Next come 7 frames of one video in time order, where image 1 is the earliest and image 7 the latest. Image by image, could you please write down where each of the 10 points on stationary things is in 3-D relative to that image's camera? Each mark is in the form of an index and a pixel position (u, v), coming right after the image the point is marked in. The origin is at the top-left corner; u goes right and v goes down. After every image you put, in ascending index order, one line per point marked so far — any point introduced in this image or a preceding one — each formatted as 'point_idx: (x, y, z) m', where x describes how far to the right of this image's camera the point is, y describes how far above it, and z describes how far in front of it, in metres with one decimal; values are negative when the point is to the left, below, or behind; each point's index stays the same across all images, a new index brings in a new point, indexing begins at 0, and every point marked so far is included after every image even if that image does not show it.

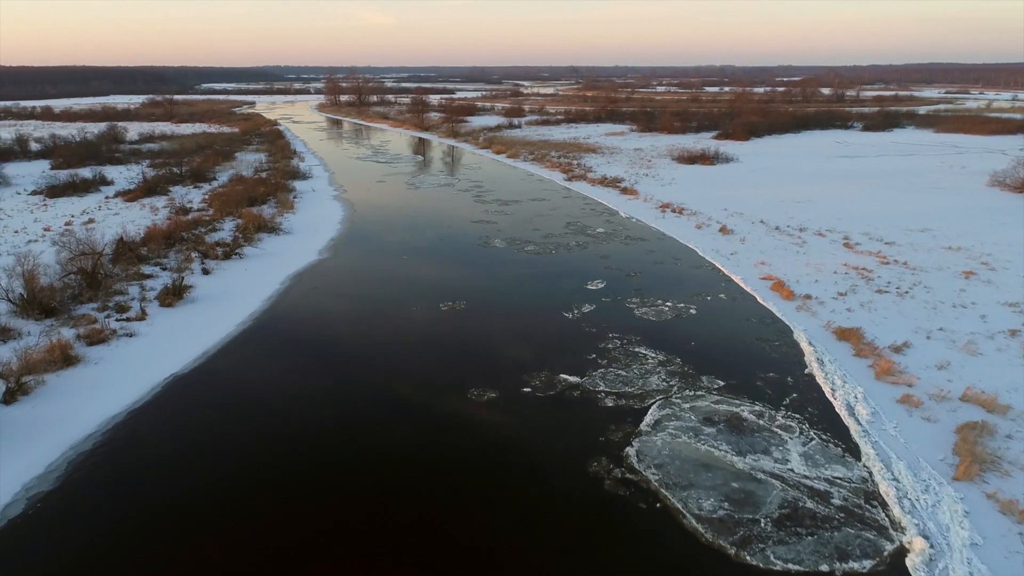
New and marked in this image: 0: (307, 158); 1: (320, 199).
0: (-5.5, +3.4, +19.0) m
1: (-3.6, +1.6, +13.0) m
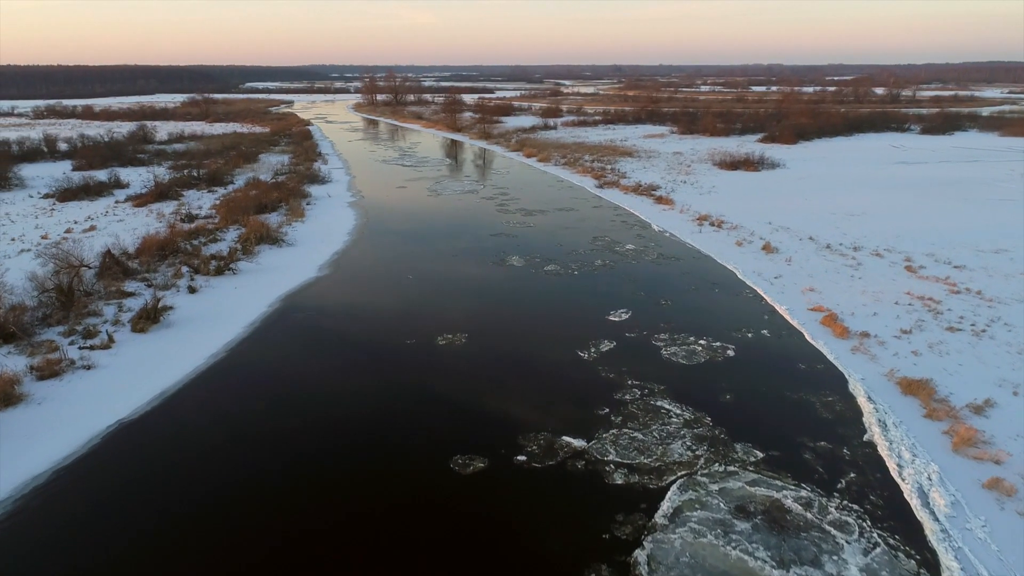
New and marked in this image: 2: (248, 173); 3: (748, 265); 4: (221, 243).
0: (-4.7, +3.2, +18.4) m
1: (-3.2, +1.4, +12.3) m
2: (-5.9, +2.5, +15.9) m
3: (+2.8, +0.3, +8.6) m
4: (-4.0, +0.6, +9.8) m
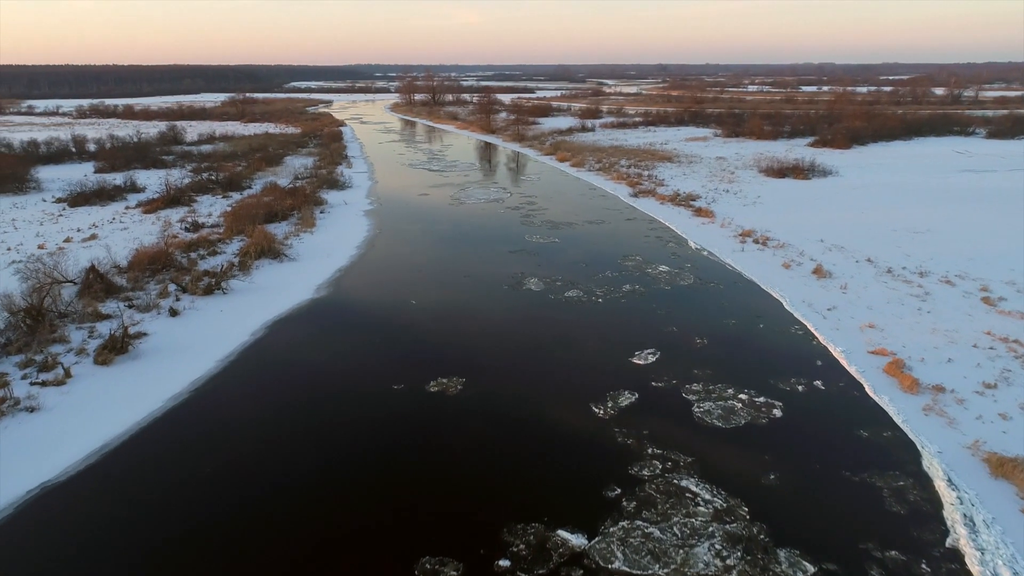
0: (-3.9, +3.0, +17.7) m
1: (-2.8, +1.1, +11.5) m
2: (-5.2, +2.3, +15.3) m
3: (+3.0, -0.1, +7.5) m
4: (-3.7, +0.4, +9.1) m
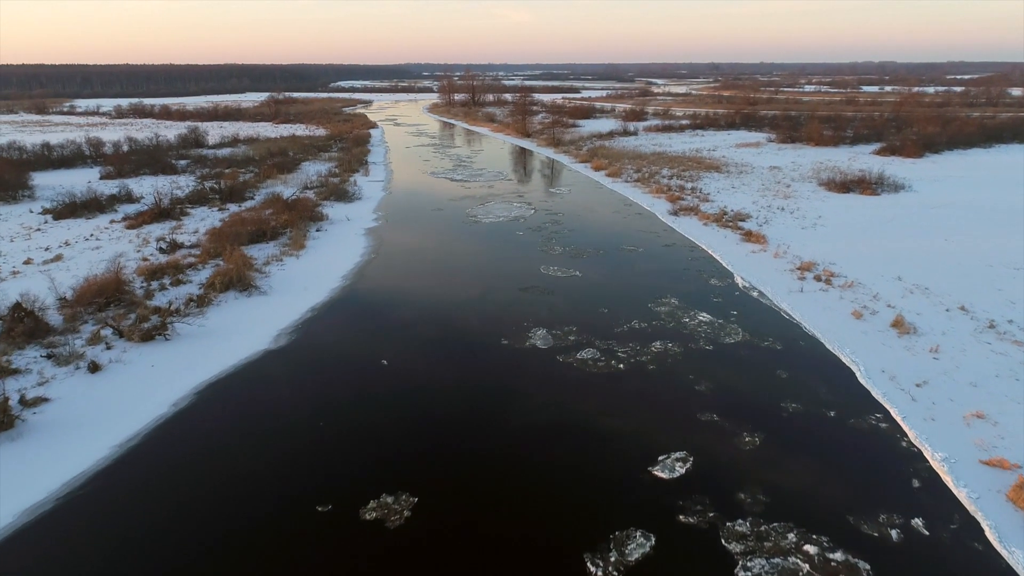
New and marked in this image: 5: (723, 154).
0: (-3.2, +2.7, +16.5) m
1: (-2.5, +0.7, +10.2) m
2: (-4.7, +2.0, +14.1) m
3: (+3.0, -0.6, +5.9) m
4: (-3.6, 0.0, +7.9) m
5: (+5.6, +3.6, +19.1) m
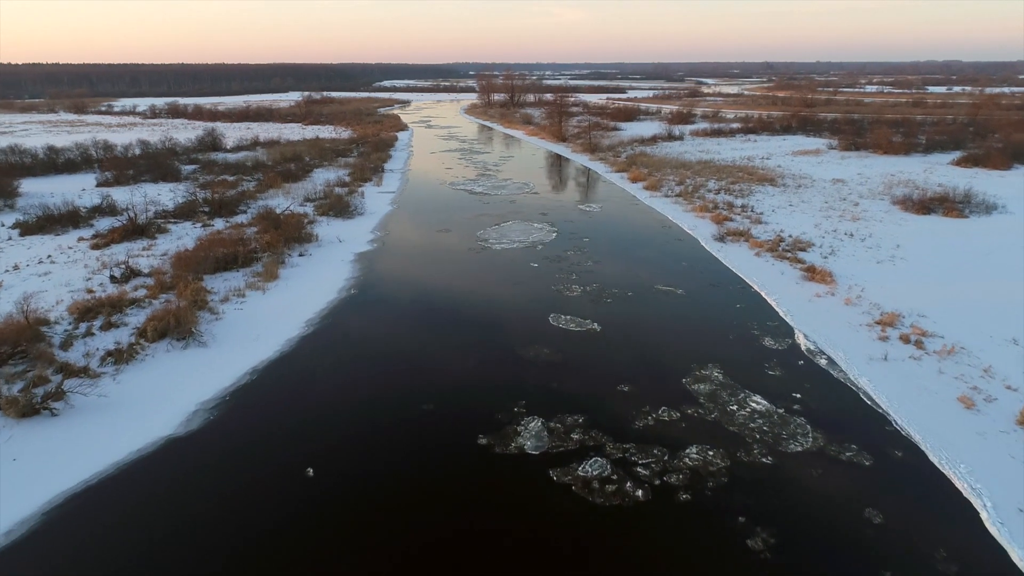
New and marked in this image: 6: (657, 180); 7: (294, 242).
0: (-2.6, +2.2, +15.0) m
1: (-2.3, +0.3, +8.8) m
2: (-4.3, +1.6, +12.8) m
3: (+2.8, -1.1, +4.1) m
4: (-3.6, -0.4, +6.5) m
5: (+6.3, +3.0, +17.1) m
6: (+3.0, +2.2, +14.6) m
7: (-2.9, +0.6, +9.6) m
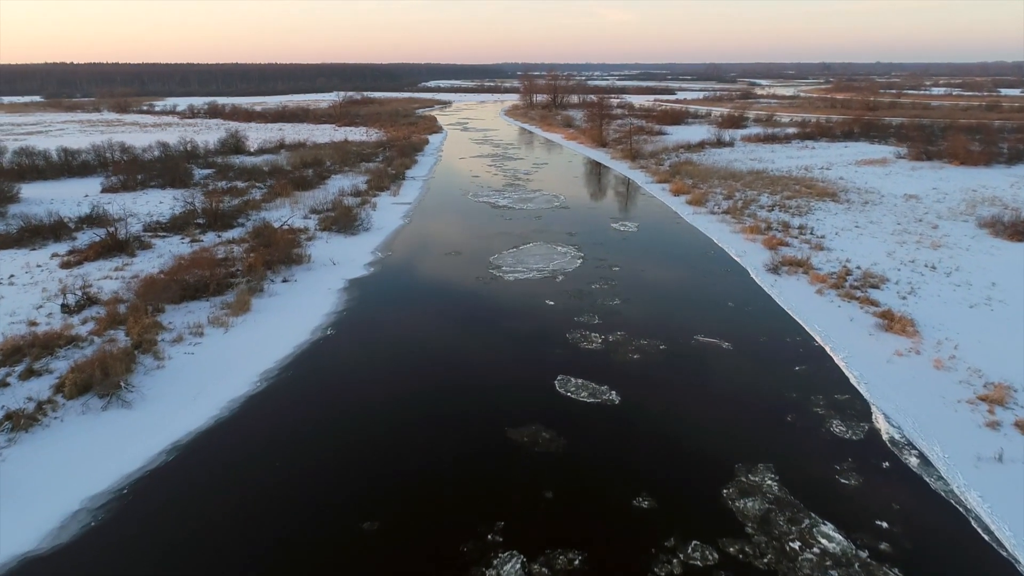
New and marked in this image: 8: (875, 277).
0: (-2.1, +1.9, +13.9) m
1: (-2.2, -0.1, +7.6) m
2: (-3.9, +1.3, +11.7) m
3: (+2.6, -1.6, +2.6) m
4: (-3.6, -0.7, +5.4) m
5: (+7.0, +2.4, +15.4) m
6: (+3.5, +1.7, +13.1) m
7: (-2.7, +0.3, +8.5) m
8: (+4.1, +0.1, +8.0) m
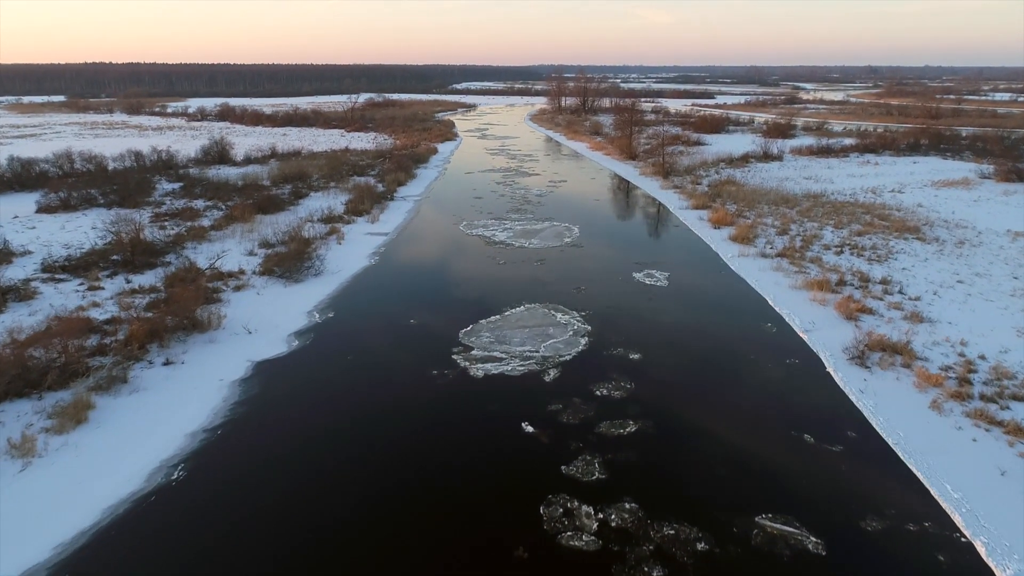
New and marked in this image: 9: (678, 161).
0: (-2.0, +1.2, +11.6) m
1: (-2.5, -0.8, +5.3) m
2: (-3.9, +0.6, +9.6) m
3: (+2.1, -2.3, +0.1) m
4: (-4.0, -1.4, +3.2) m
5: (+7.2, +1.5, +12.7) m
6: (+3.5, +0.9, +10.6) m
7: (-2.9, -0.4, +6.3) m
8: (+3.8, -0.7, +5.4) m
9: (+4.1, +3.2, +17.9) m
